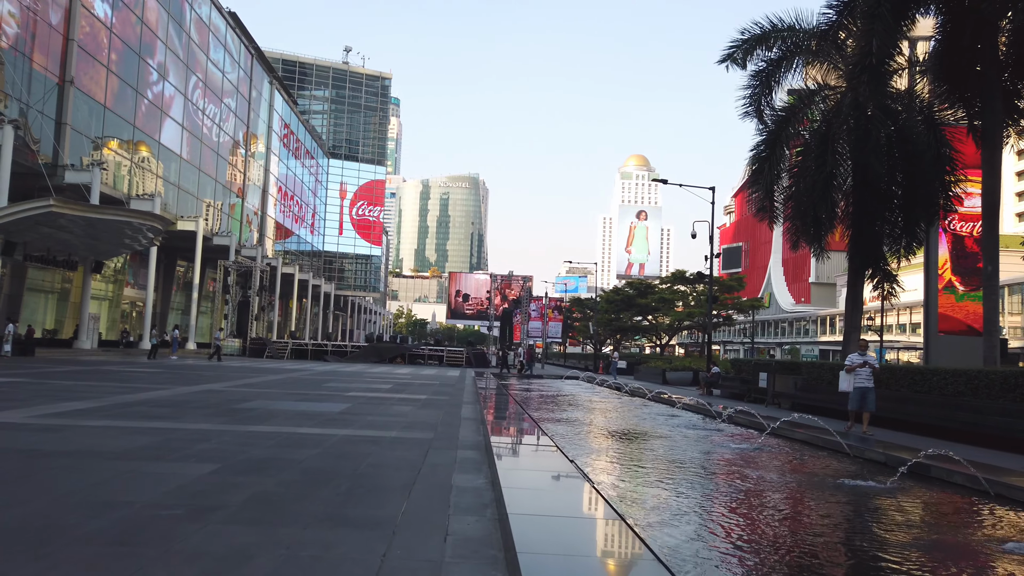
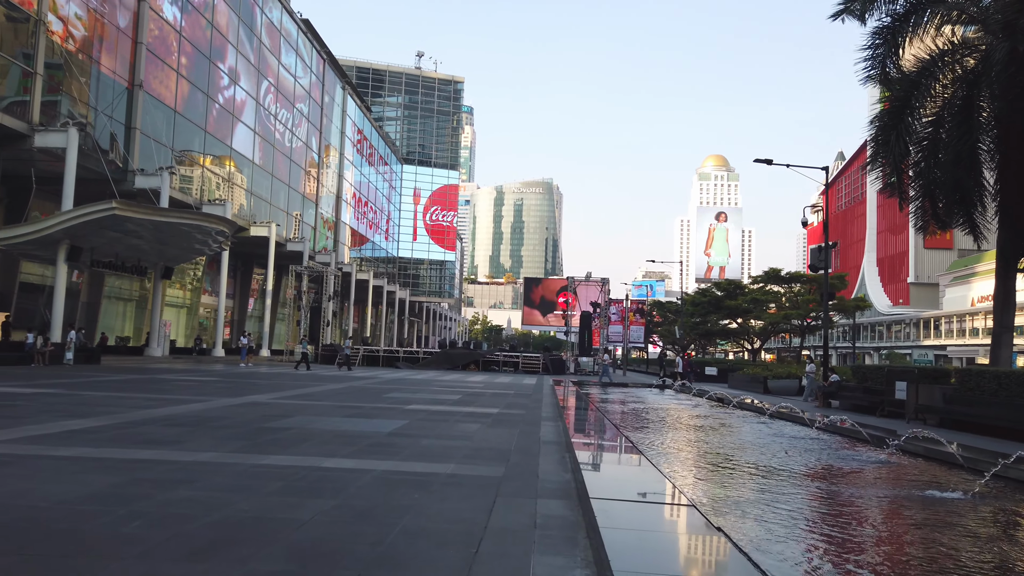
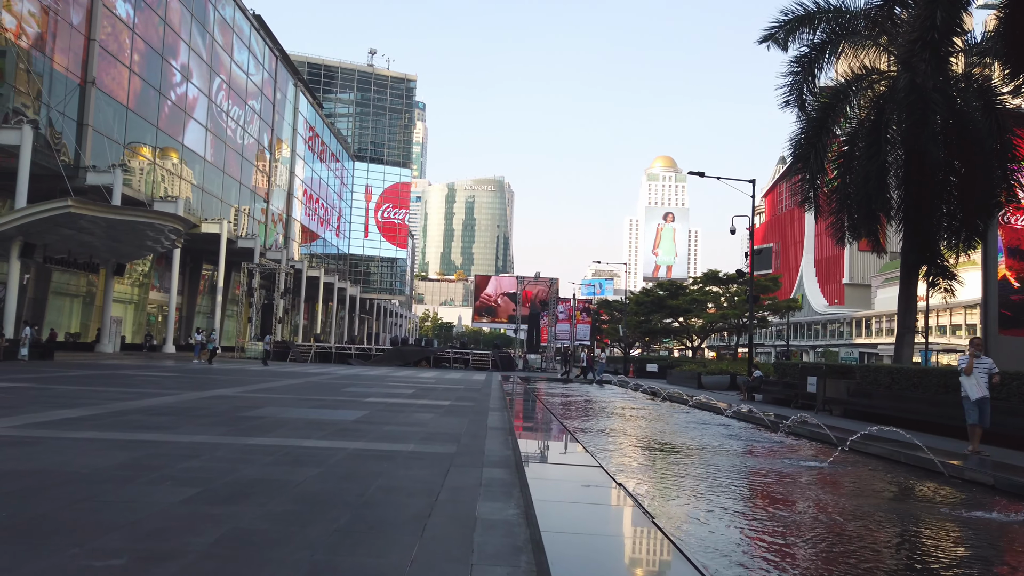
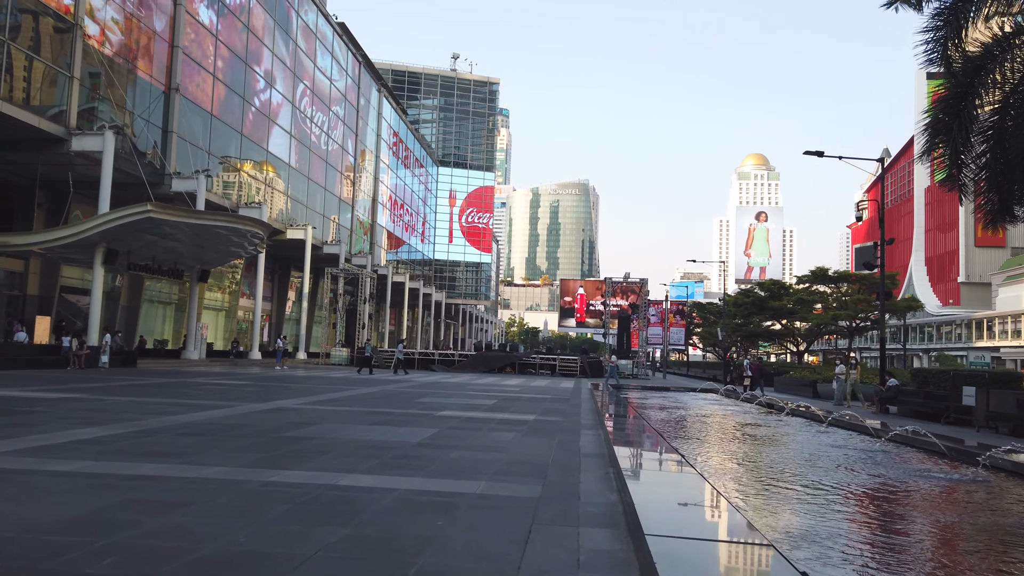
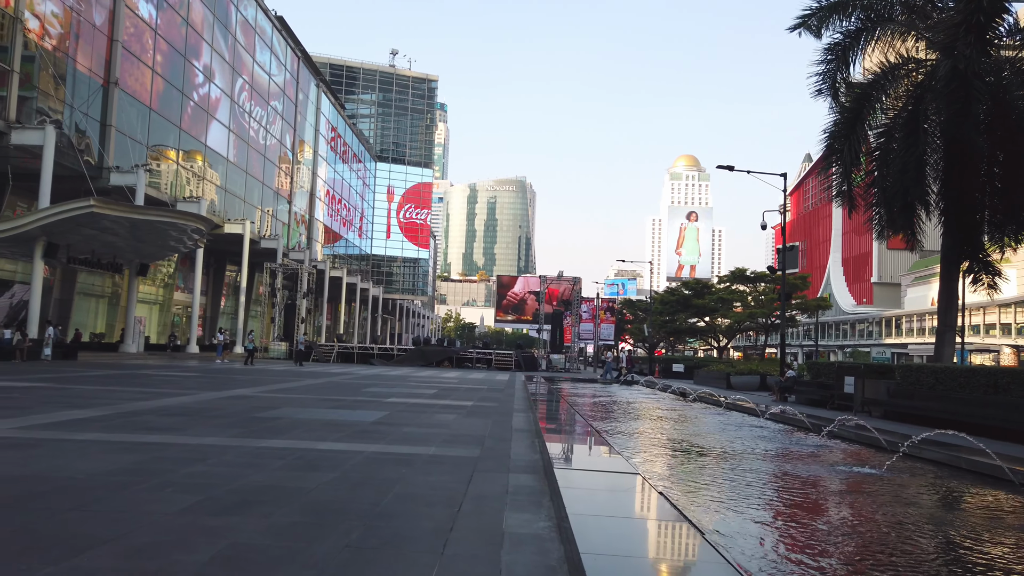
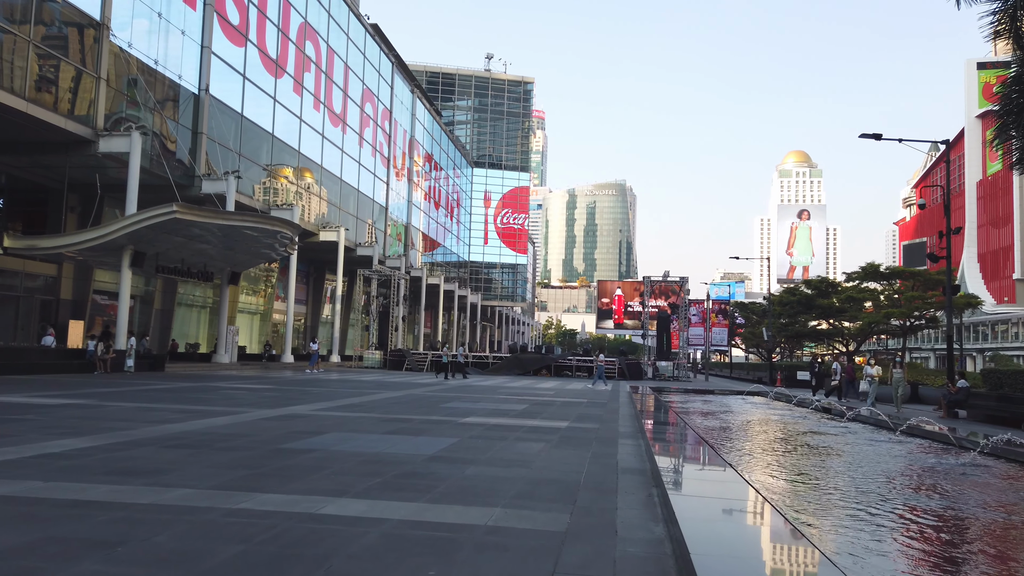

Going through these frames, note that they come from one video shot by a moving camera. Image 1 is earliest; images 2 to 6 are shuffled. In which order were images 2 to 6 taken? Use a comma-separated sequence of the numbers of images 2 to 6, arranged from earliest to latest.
3, 5, 2, 4, 6
